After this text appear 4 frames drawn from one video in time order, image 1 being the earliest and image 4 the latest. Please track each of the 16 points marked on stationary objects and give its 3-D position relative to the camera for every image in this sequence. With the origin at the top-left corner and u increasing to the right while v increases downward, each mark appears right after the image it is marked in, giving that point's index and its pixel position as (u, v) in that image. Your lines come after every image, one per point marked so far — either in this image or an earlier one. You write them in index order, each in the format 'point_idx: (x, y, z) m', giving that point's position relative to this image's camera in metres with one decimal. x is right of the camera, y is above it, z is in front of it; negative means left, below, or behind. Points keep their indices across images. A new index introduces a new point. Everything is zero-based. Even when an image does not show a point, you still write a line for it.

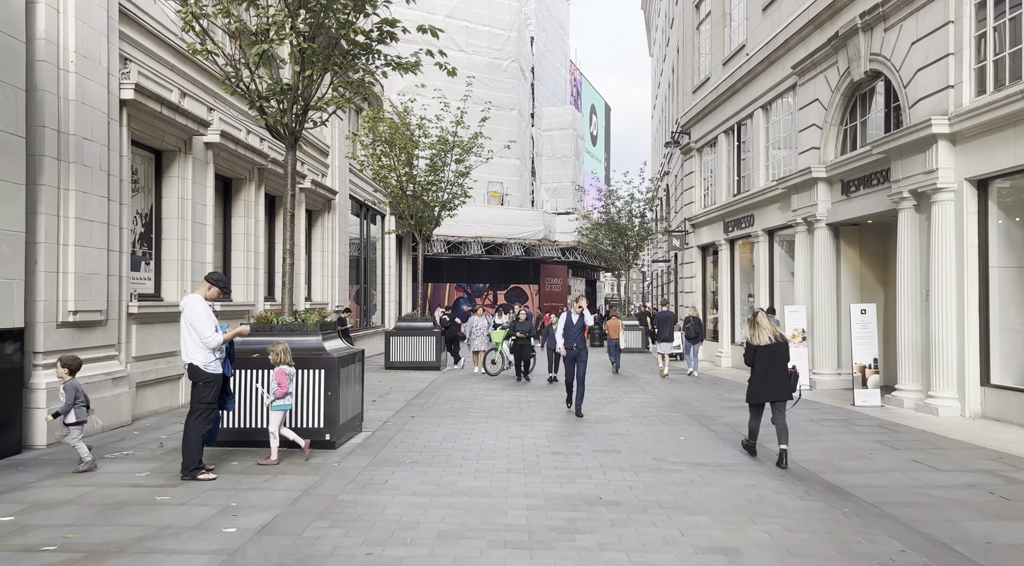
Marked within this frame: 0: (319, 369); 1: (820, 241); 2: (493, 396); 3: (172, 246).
0: (-2.1, -1.0, +8.4) m
1: (+6.2, +0.9, +15.1) m
2: (-0.3, -2.1, +13.2) m
3: (-5.1, +0.6, +11.4) m
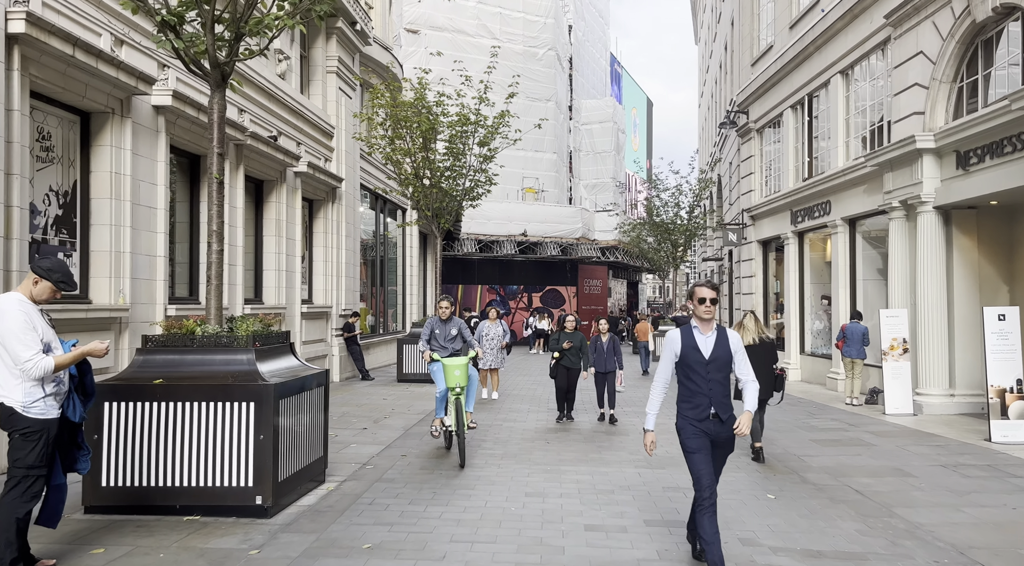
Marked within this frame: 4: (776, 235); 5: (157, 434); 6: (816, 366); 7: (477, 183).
0: (-2.0, -0.9, +5.8) m
1: (+6.6, +0.9, +12.1) m
2: (0.0, -2.0, +10.5) m
3: (-4.9, +0.6, +9.0) m
4: (+6.9, +1.2, +19.6) m
5: (-2.7, -1.2, +5.8) m
6: (+7.0, -1.9, +17.3) m
7: (-0.9, +2.5, +18.7) m
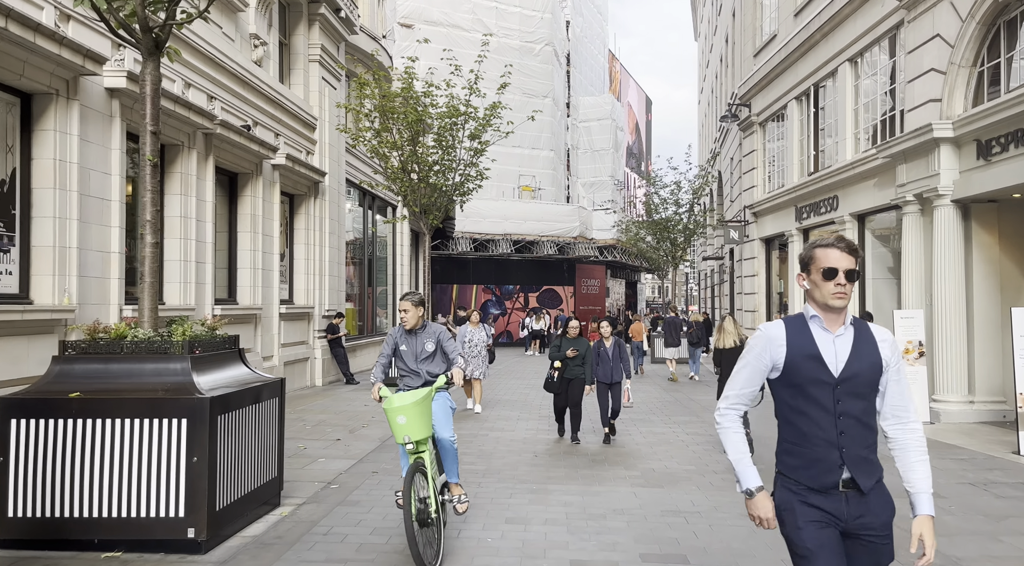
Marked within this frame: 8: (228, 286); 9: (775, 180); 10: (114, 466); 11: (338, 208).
0: (-2.2, -0.9, +5.0) m
1: (+6.5, +0.9, +11.3) m
2: (-0.1, -2.0, +9.7) m
3: (-5.0, +0.6, +8.2) m
4: (+6.7, +1.2, +18.8) m
5: (-2.9, -1.1, +5.0) m
6: (+6.8, -1.9, +16.5) m
7: (-1.1, +2.5, +17.9) m
8: (-4.9, -0.1, +13.1) m
9: (+6.7, +2.6, +19.2) m
10: (-2.6, -1.2, +5.0) m
11: (-4.1, +1.8, +17.7) m
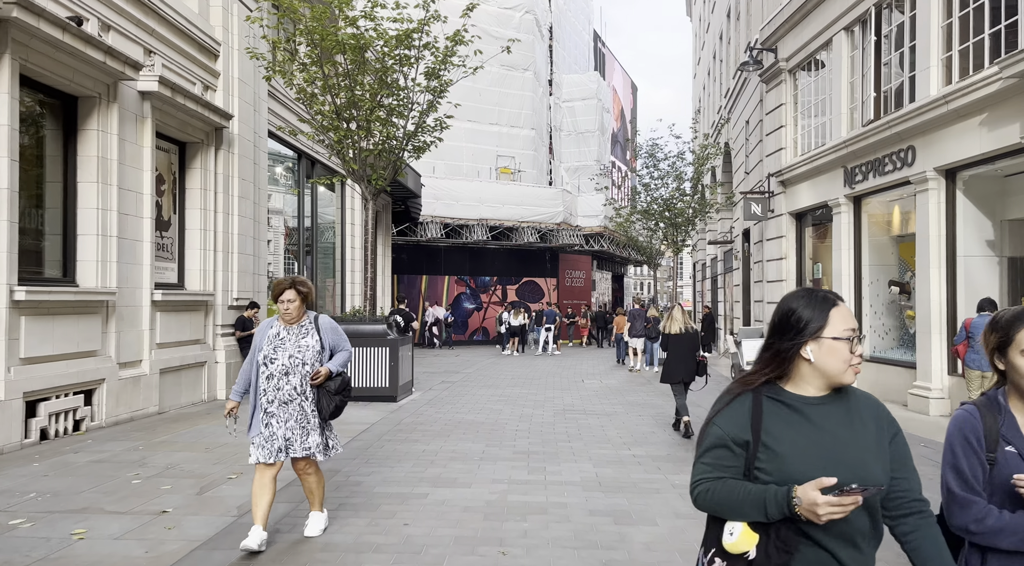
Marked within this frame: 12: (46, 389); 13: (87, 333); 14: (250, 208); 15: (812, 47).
0: (-2.4, -0.6, +1.0) m
1: (+6.1, +1.2, +7.5) m
2: (-0.5, -1.7, +5.8) m
3: (-5.3, +0.9, +4.0) m
4: (+6.1, +1.6, +15.0) m
5: (-3.1, -0.9, +0.9) m
6: (+6.3, -1.6, +12.7) m
7: (-1.6, +2.8, +13.8) m
8: (-5.4, +0.3, +9.0) m
9: (+6.1, +2.9, +15.4) m
10: (-2.9, -0.9, +0.9) m
11: (-4.6, +2.1, +13.6) m
12: (-5.0, -1.1, +8.1) m
13: (-5.0, -0.6, +9.0) m
14: (-4.7, +1.4, +13.5) m
15: (+6.0, +4.8, +15.2) m
